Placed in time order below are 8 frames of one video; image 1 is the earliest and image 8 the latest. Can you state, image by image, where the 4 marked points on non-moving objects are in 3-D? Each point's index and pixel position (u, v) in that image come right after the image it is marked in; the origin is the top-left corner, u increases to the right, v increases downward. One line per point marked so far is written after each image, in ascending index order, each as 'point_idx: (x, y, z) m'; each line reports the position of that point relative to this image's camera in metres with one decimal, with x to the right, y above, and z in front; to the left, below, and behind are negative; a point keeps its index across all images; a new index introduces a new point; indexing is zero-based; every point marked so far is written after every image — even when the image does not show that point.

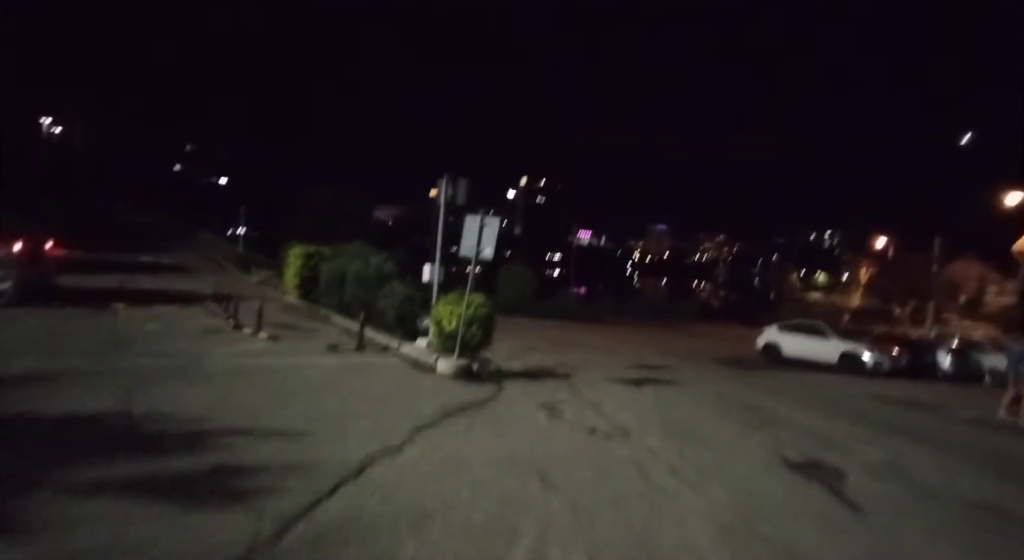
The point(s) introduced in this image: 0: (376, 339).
0: (-3.5, -1.5, +16.3) m
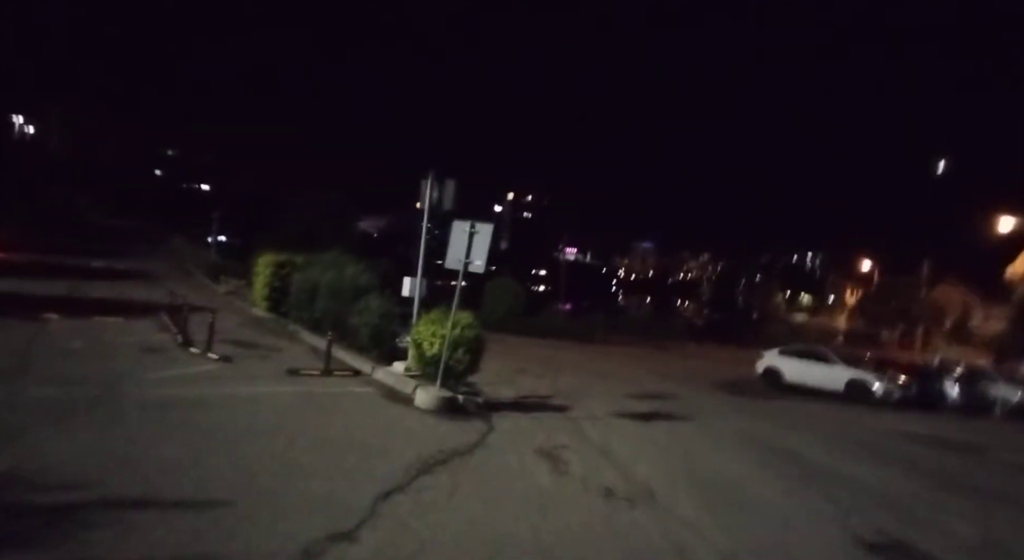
0: (-3.7, -1.8, +14.3) m
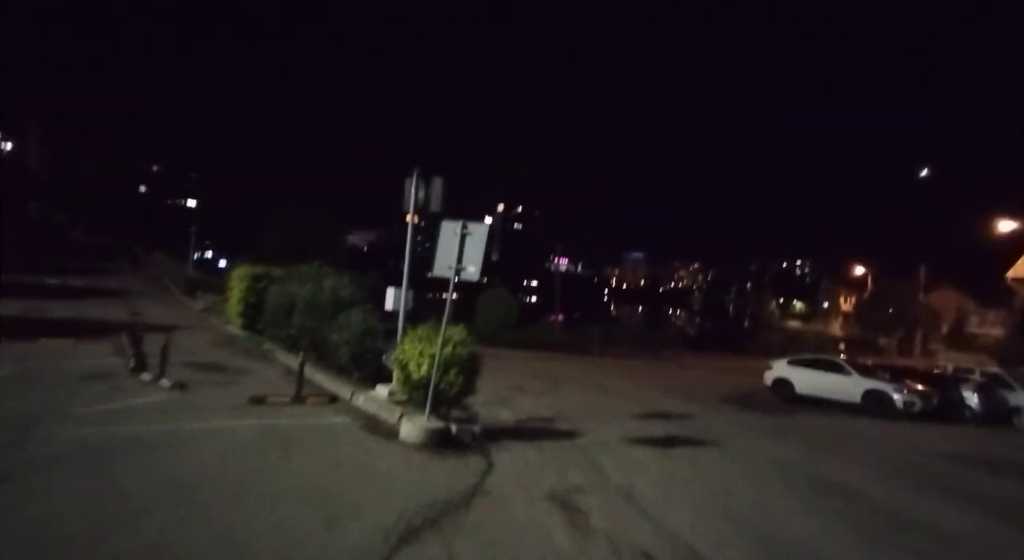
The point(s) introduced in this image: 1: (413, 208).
0: (-3.7, -2.1, +12.6) m
1: (-1.9, +1.4, +12.1) m
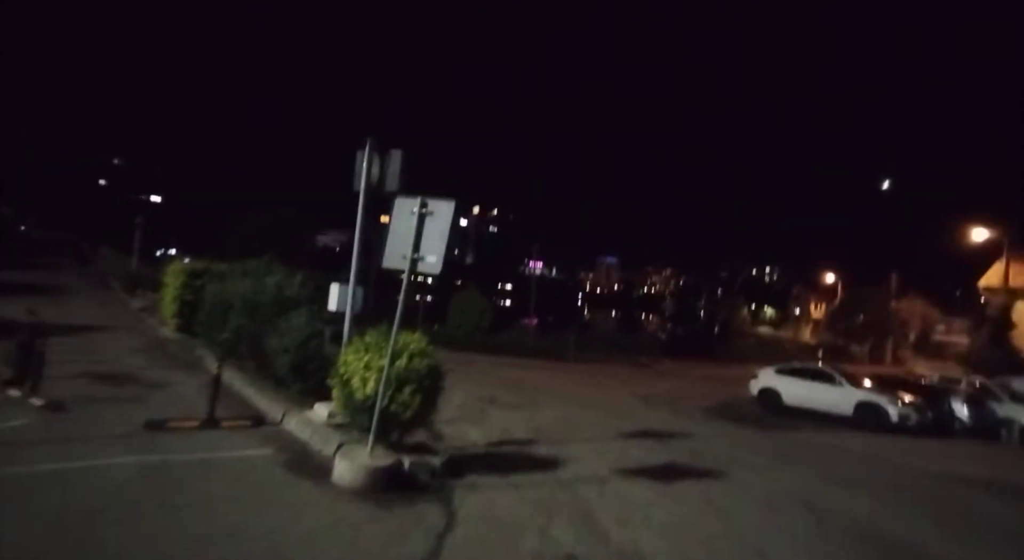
0: (-4.2, -2.0, +10.4) m
1: (-2.3, +1.5, +10.0) m
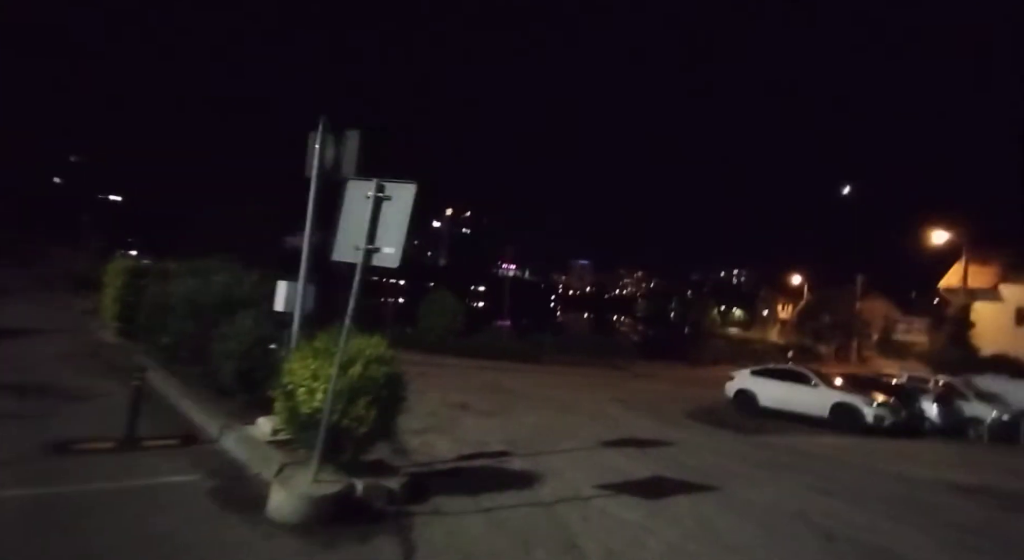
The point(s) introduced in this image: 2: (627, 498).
0: (-4.7, -2.0, +9.2) m
1: (-2.7, +1.5, +8.9) m
2: (+1.6, -3.0, +8.7) m
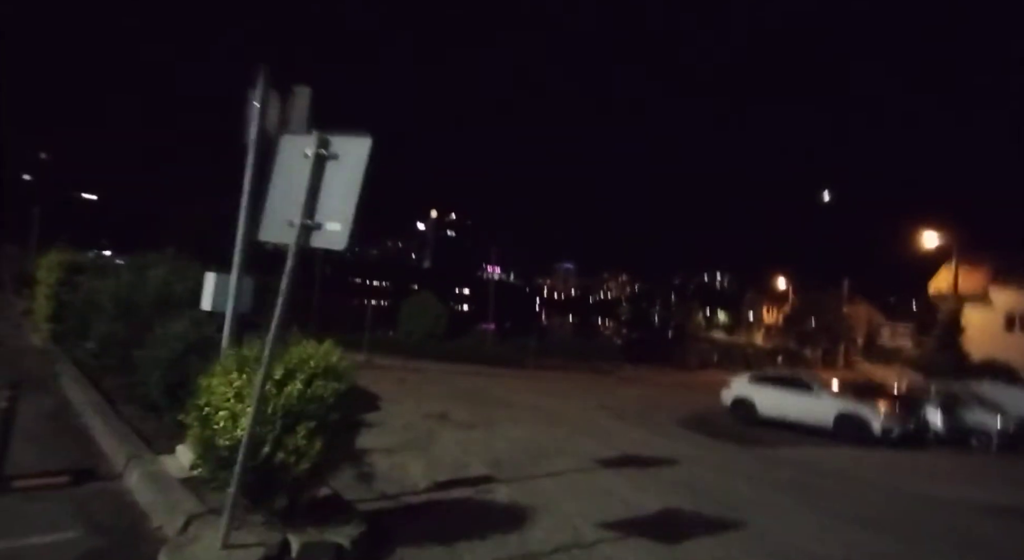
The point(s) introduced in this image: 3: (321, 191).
0: (-4.8, -1.9, +7.4) m
1: (-2.9, +1.6, +7.2) m
2: (+1.4, -2.9, +7.1) m
3: (-1.4, +0.6, +4.8) m
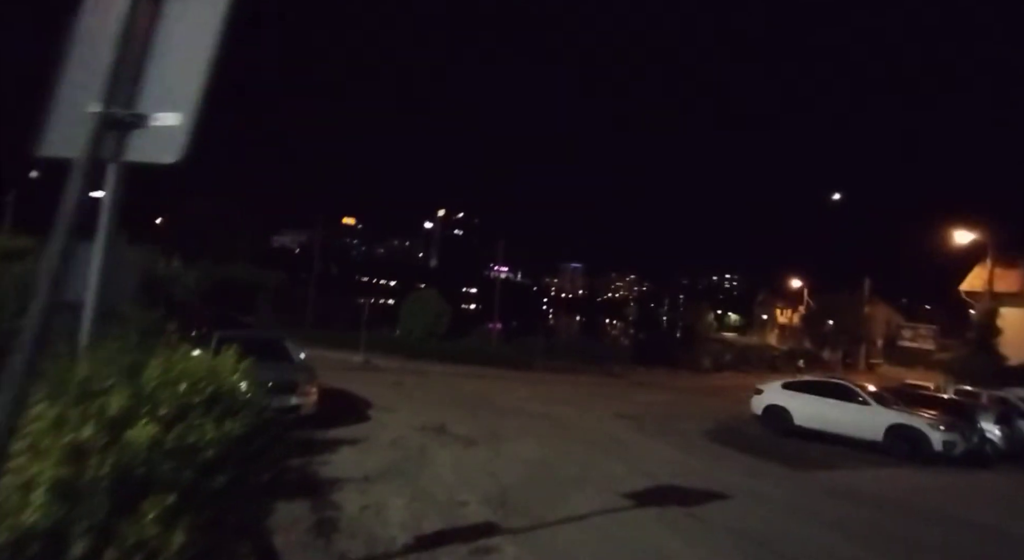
0: (-4.7, -1.7, +5.1) m
1: (-2.8, +1.8, +4.8) m
2: (+1.5, -2.7, +4.6) m
3: (-1.4, +0.8, +2.5) m
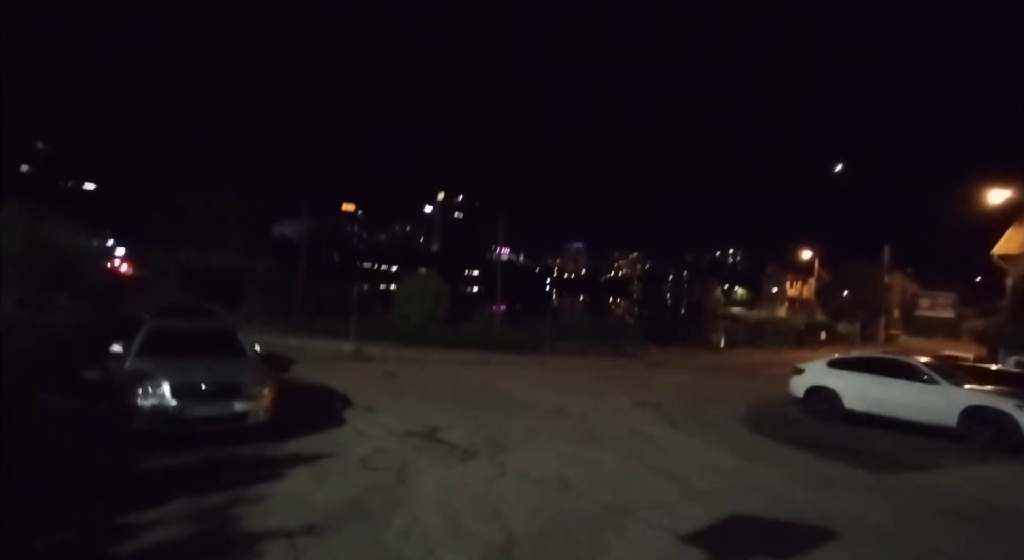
0: (-4.7, -1.4, +2.0) m
1: (-2.9, +2.1, +1.7) m
2: (+1.6, -2.3, +1.6) m
3: (-1.4, +1.1, -0.7) m
